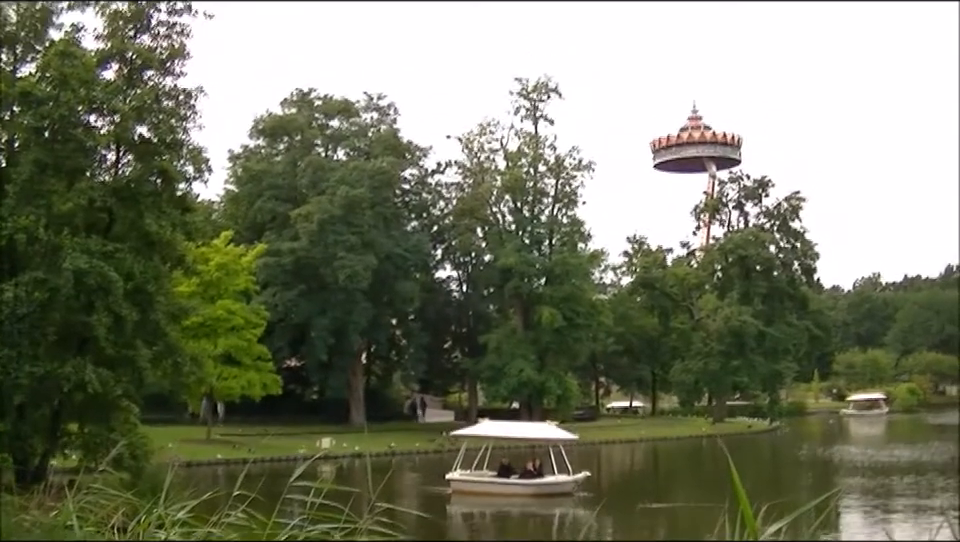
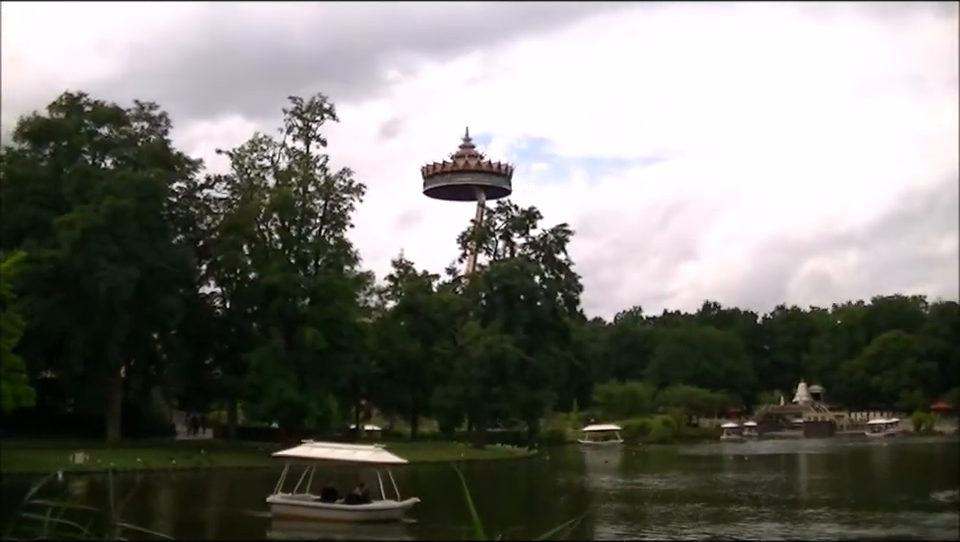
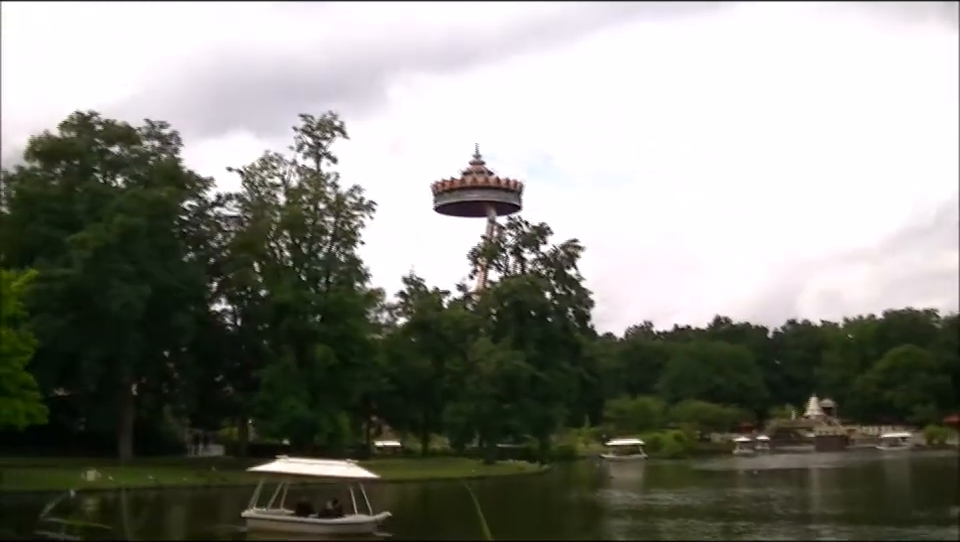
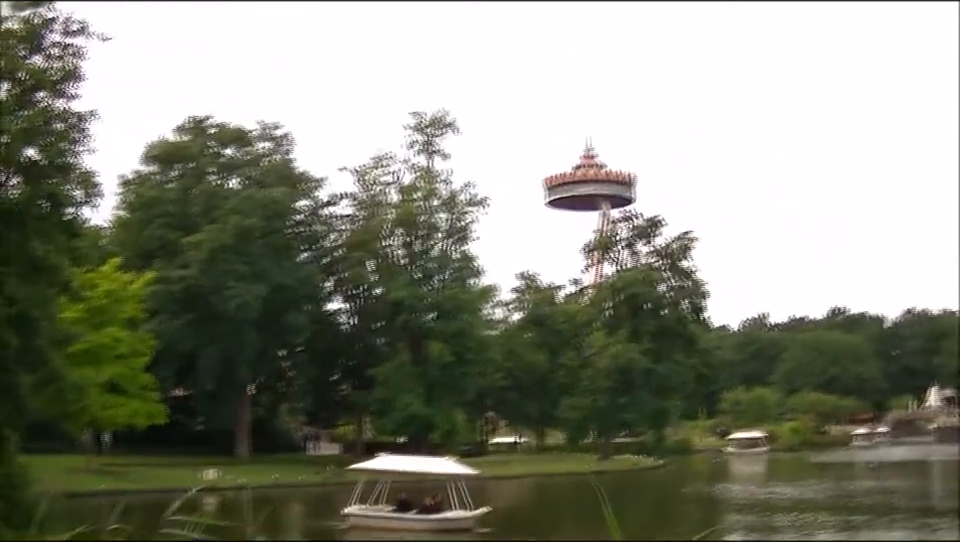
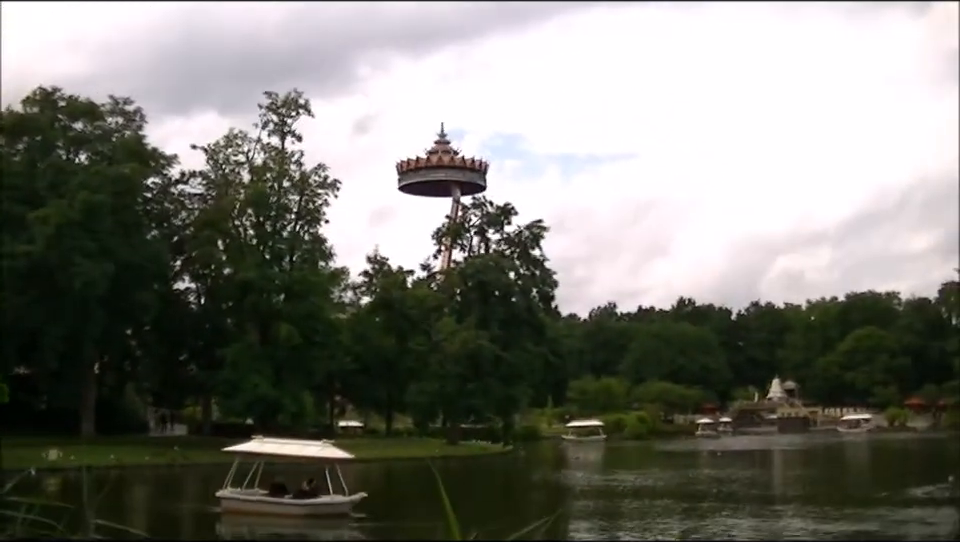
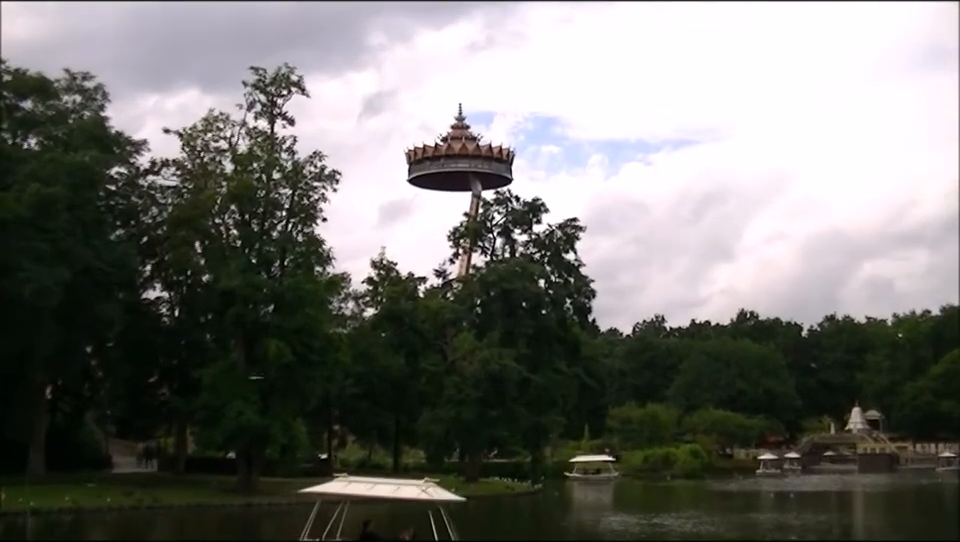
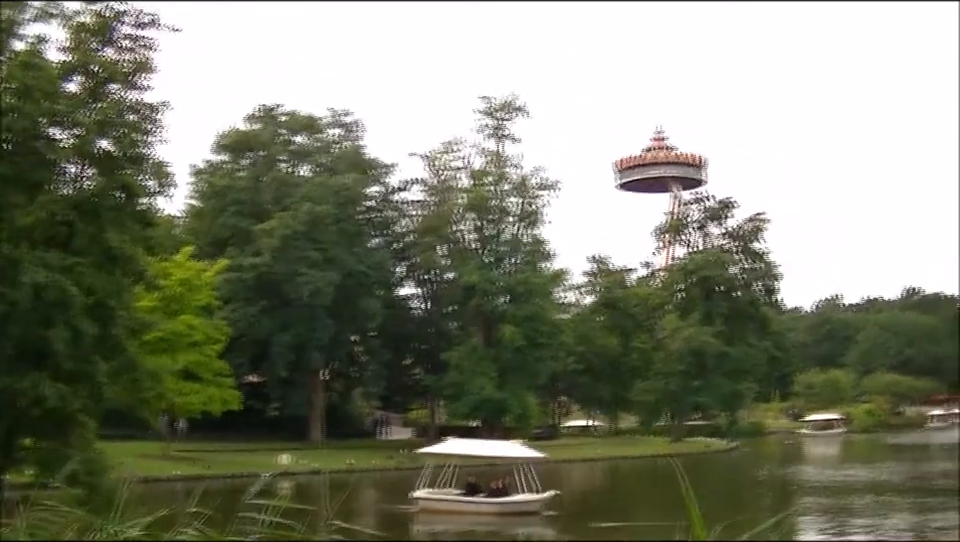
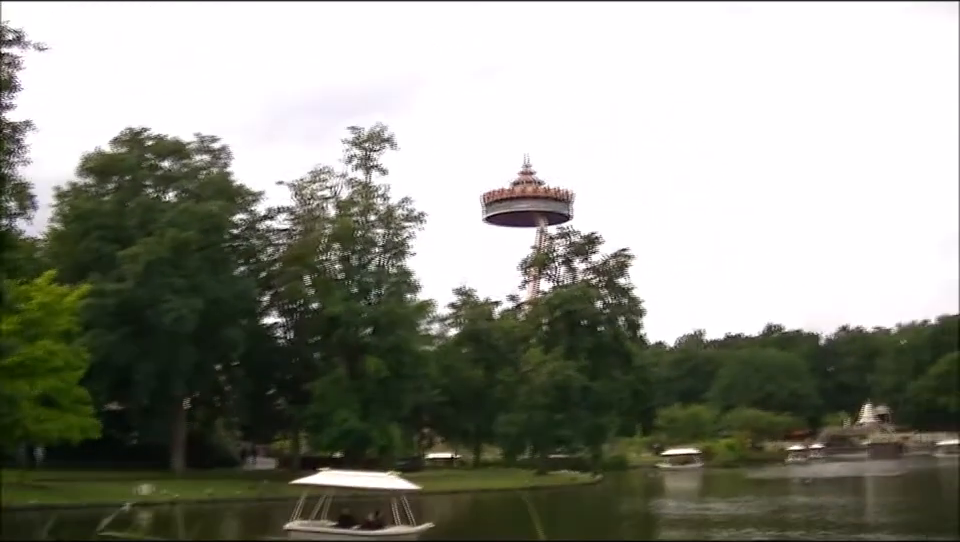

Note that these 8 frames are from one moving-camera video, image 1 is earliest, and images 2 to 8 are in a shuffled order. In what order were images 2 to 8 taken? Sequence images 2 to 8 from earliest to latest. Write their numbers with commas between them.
7, 4, 8, 3, 5, 2, 6
